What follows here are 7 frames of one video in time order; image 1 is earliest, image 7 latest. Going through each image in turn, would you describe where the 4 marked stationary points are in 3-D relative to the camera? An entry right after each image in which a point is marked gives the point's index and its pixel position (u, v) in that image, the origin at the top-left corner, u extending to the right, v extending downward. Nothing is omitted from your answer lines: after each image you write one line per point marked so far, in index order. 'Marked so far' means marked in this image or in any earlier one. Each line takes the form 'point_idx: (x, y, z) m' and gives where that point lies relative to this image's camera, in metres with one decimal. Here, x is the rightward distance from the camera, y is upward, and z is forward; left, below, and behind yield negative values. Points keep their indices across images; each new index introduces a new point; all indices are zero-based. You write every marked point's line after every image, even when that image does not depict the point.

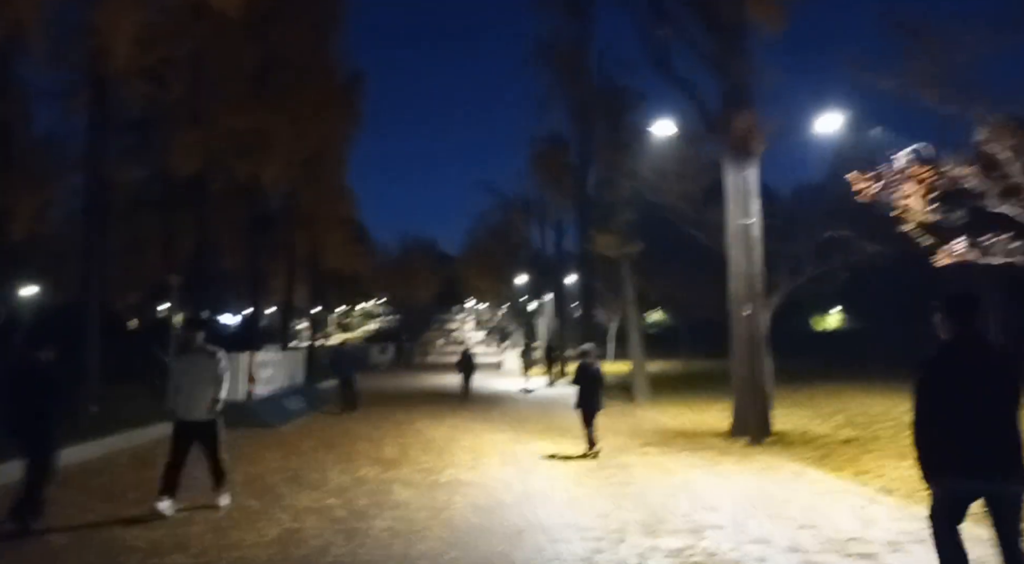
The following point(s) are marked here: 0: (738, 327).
0: (+4.2, -0.9, +13.3) m
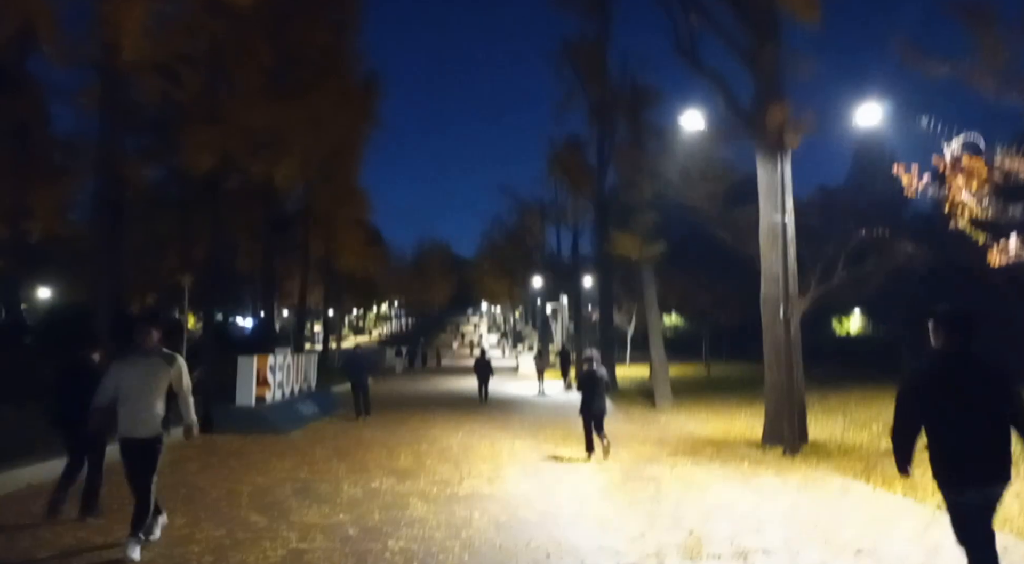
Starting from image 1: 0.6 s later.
0: (+4.5, -0.9, +12.6) m
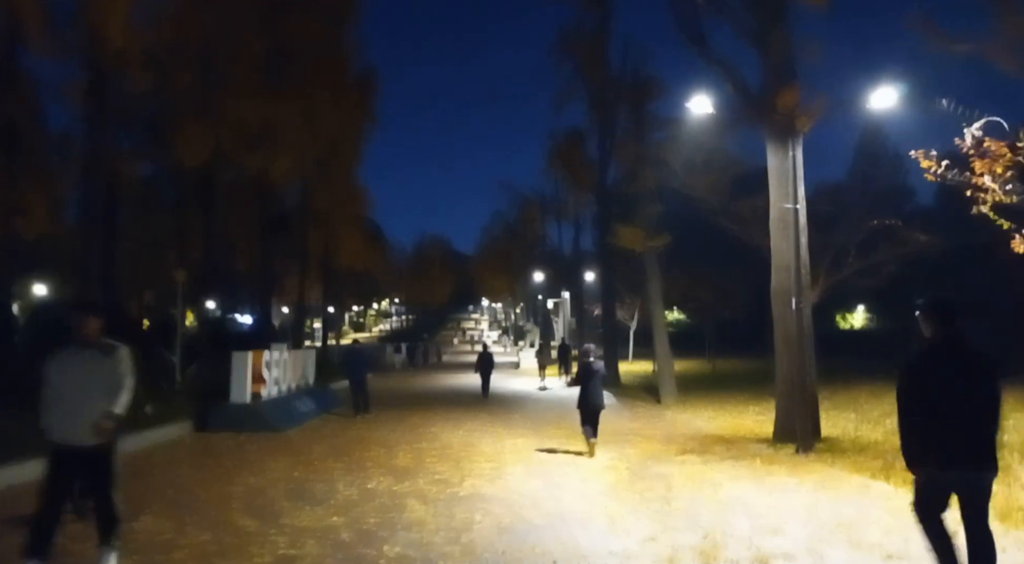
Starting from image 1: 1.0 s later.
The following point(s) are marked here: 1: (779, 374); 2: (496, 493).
0: (+4.6, -0.7, +12.2) m
1: (+4.6, -1.6, +12.3) m
2: (-0.2, -2.6, +8.8) m
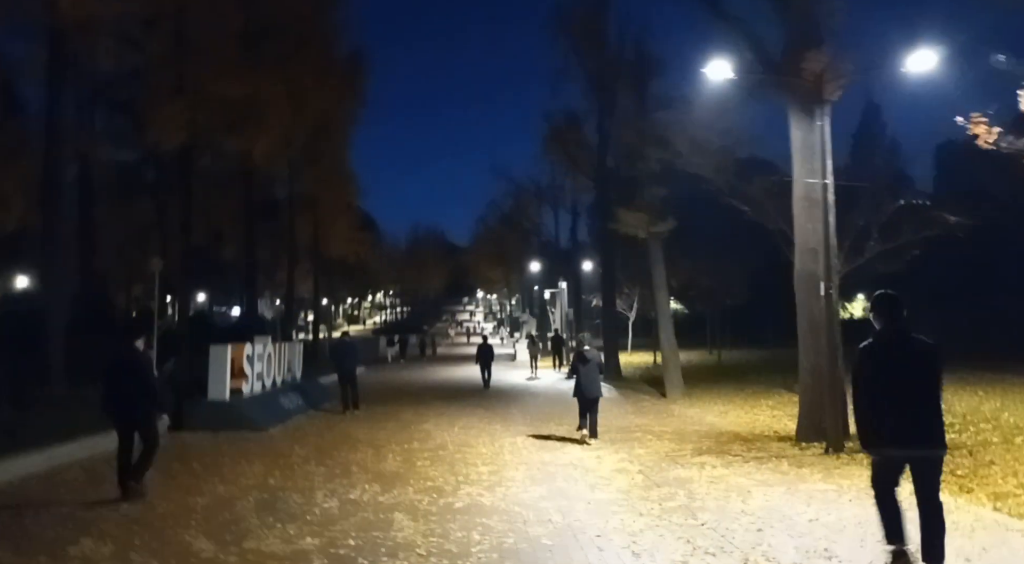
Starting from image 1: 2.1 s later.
0: (+4.6, -0.5, +11.2) m
1: (+4.6, -1.3, +11.3) m
2: (-0.2, -2.4, +7.7) m
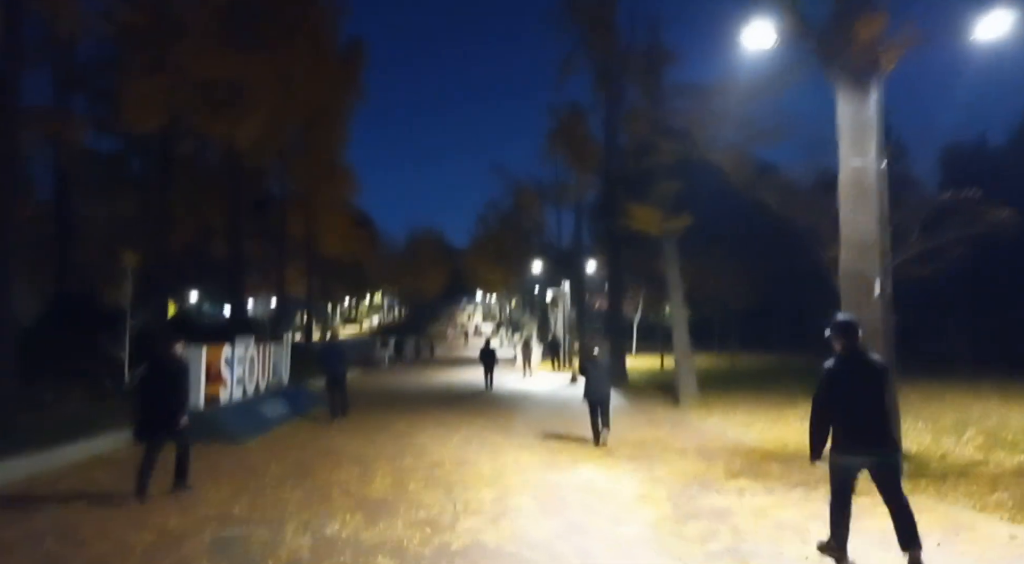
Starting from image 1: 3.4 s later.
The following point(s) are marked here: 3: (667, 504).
0: (+4.6, -0.5, +9.8) m
1: (+4.7, -1.3, +9.9) m
2: (-0.1, -2.3, +6.3) m
3: (+1.7, -2.5, +8.0) m
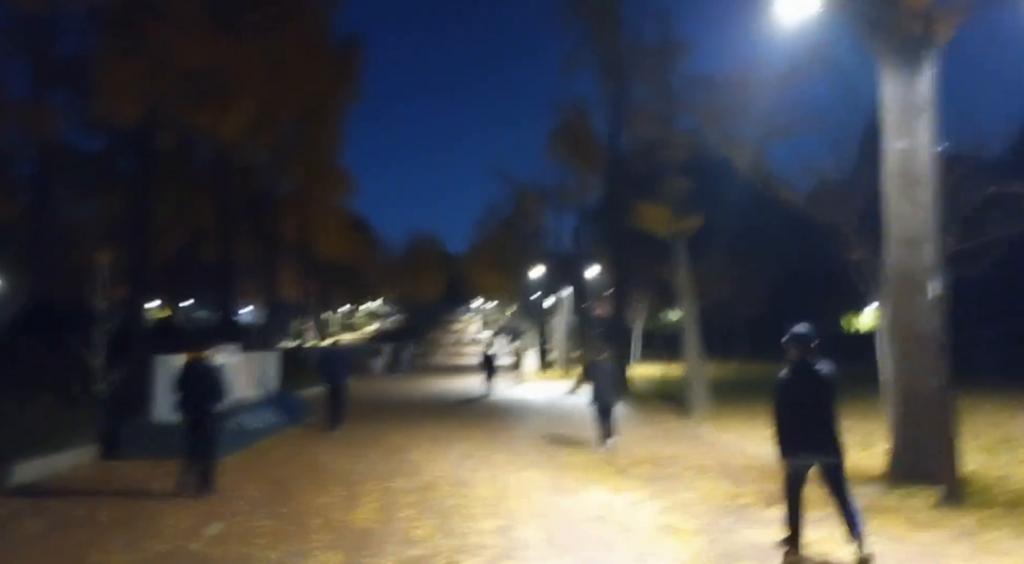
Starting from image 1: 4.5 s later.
0: (+4.7, -0.5, +8.7) m
1: (+4.7, -1.3, +8.8) m
2: (0.0, -2.3, +5.2) m
3: (+1.8, -2.5, +6.9) m
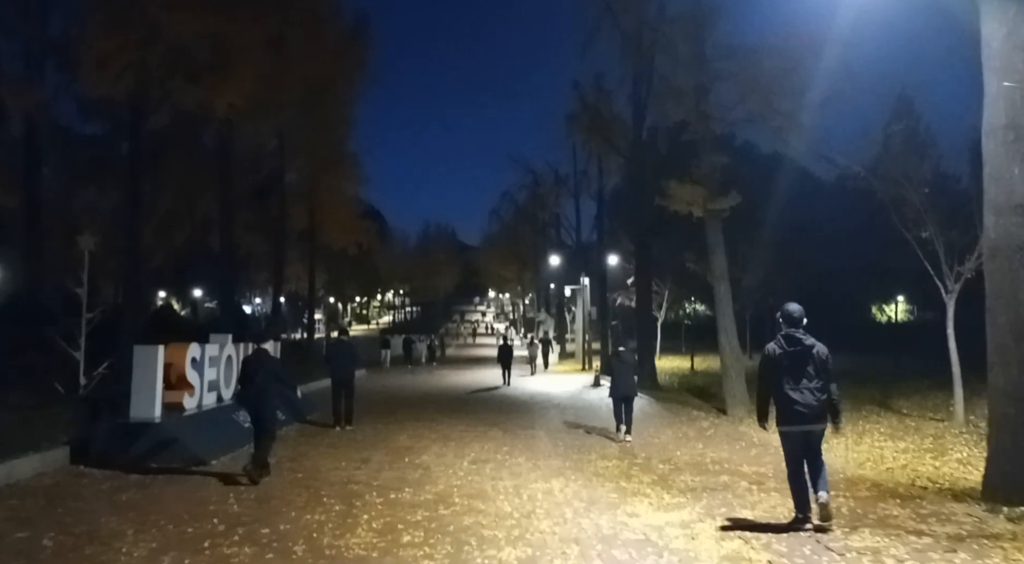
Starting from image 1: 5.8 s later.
0: (+5.0, -0.2, +7.2) m
1: (+5.0, -1.1, +7.3) m
2: (+0.2, -2.1, +3.8) m
3: (+2.0, -2.2, +5.4) m
